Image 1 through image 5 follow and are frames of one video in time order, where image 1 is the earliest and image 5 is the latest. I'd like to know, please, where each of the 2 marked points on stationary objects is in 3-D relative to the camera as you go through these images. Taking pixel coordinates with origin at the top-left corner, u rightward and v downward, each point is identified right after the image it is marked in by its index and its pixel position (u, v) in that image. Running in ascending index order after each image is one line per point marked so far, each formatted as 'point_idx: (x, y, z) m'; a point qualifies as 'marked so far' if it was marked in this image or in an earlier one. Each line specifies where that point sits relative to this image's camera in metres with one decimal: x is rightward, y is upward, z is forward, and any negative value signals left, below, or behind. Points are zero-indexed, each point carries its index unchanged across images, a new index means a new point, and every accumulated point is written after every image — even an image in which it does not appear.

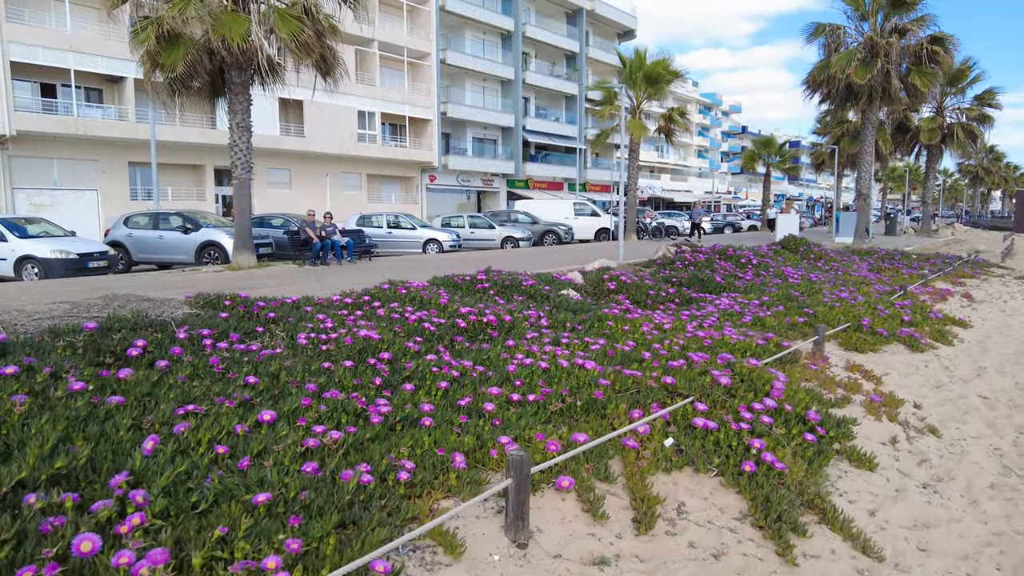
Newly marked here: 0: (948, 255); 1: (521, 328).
0: (+12.2, +0.9, +17.9) m
1: (+0.1, -0.4, +6.9) m
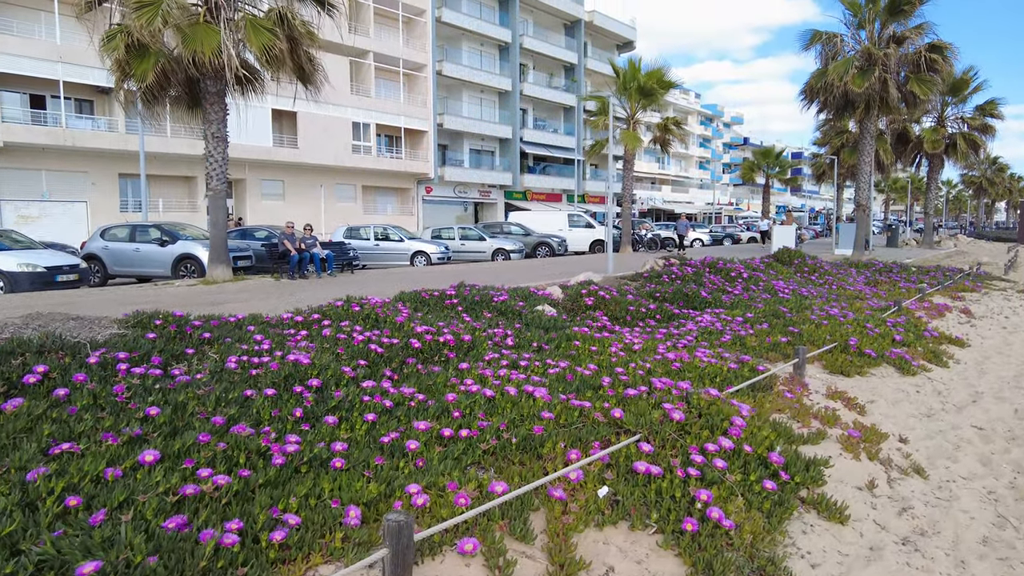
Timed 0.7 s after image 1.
0: (+11.9, +0.5, +17.3) m
1: (-0.3, -0.6, +6.4) m
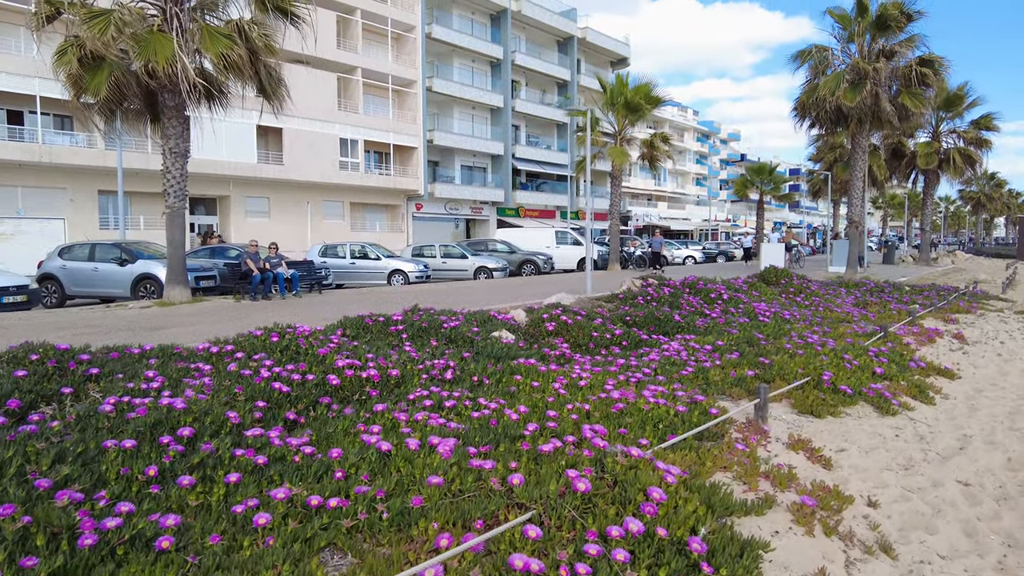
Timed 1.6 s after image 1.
0: (+11.3, 0.0, +16.7) m
1: (-0.9, -0.9, +5.7) m
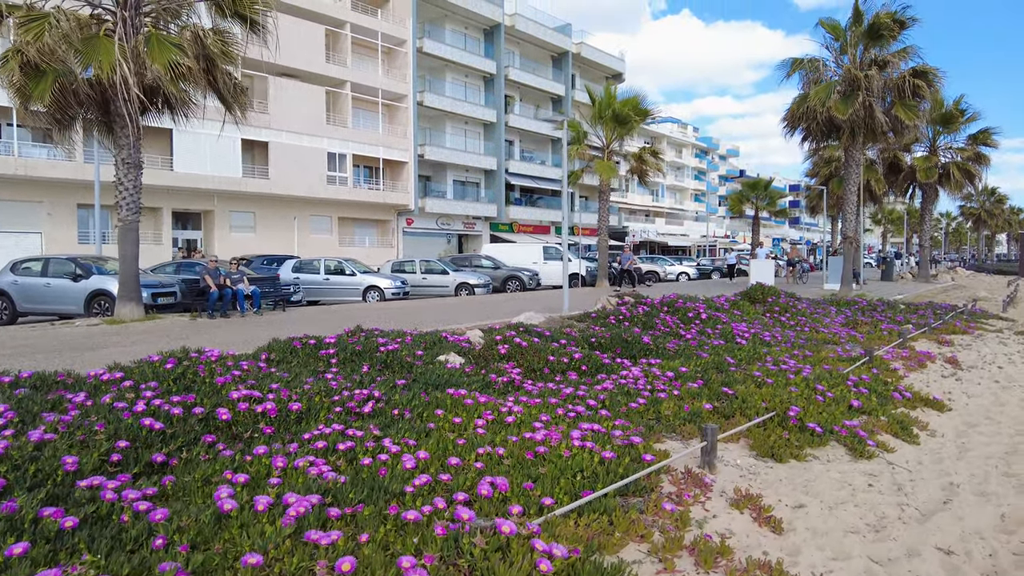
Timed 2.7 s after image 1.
0: (+10.7, -0.4, +15.9) m
1: (-1.6, -1.0, +5.0) m
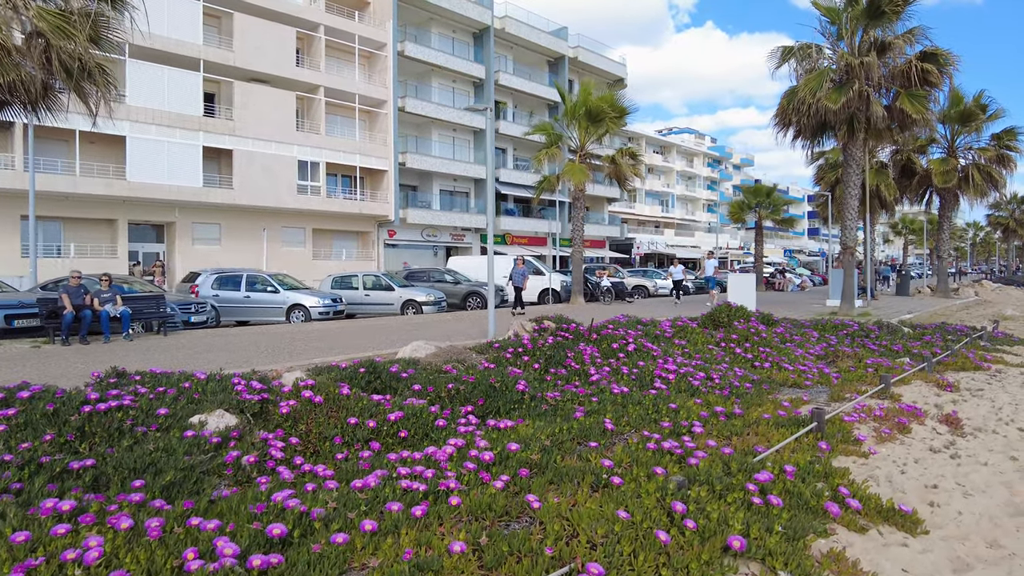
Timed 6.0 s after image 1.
0: (+9.2, -0.8, +13.3) m
1: (-3.4, -1.2, +2.8) m
